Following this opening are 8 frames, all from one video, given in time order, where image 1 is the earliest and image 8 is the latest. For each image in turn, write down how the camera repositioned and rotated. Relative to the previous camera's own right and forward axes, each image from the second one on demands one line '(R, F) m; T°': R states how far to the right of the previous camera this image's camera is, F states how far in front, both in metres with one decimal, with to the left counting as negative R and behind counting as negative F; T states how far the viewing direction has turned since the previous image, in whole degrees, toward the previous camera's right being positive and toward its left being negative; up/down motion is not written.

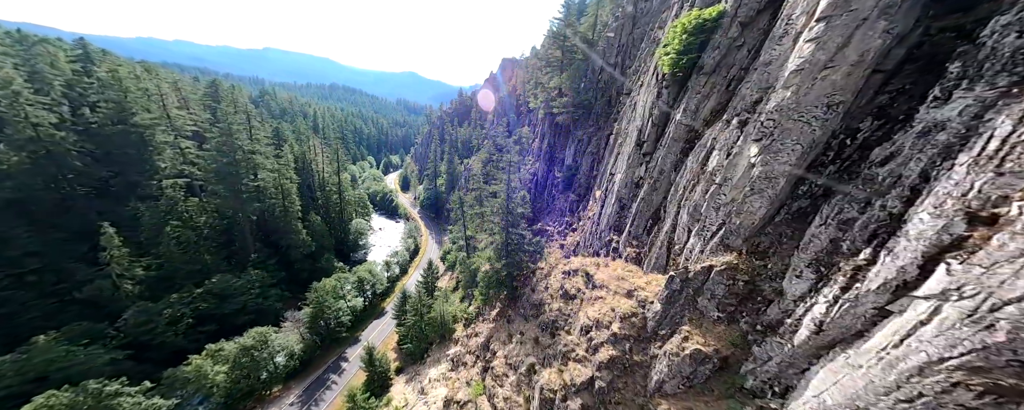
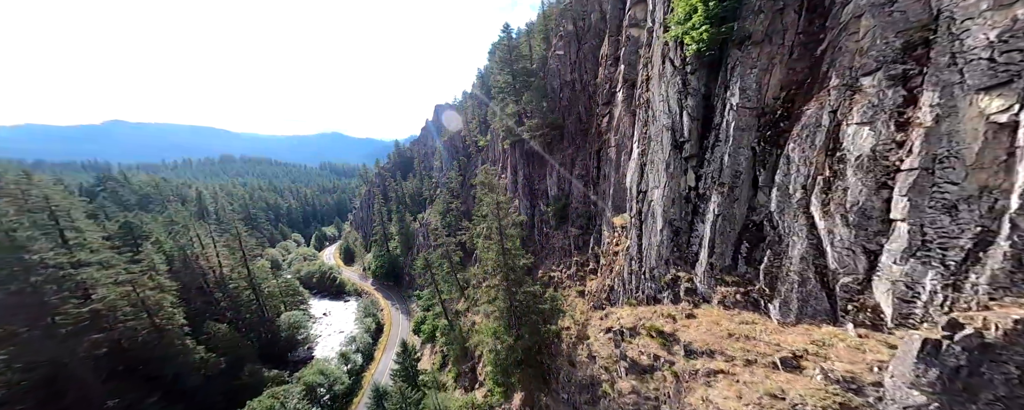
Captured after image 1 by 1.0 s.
(-4.1, +8.0) m; +11°
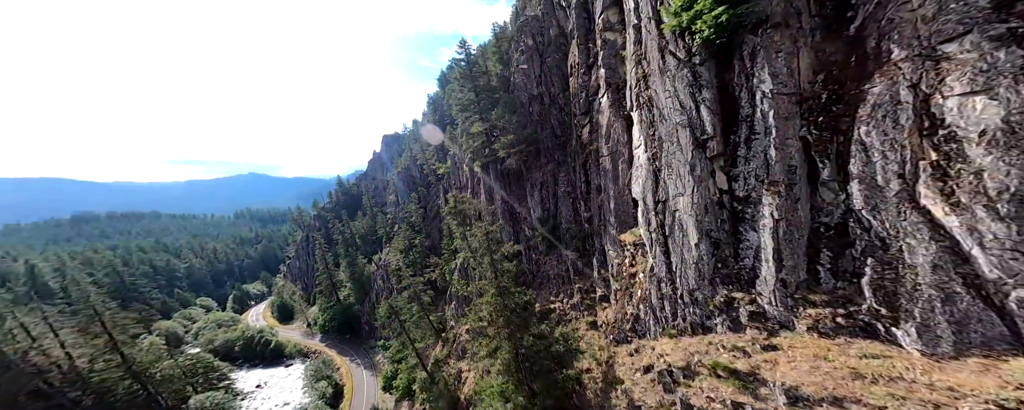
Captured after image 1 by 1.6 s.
(-2.3, +4.6) m; +9°
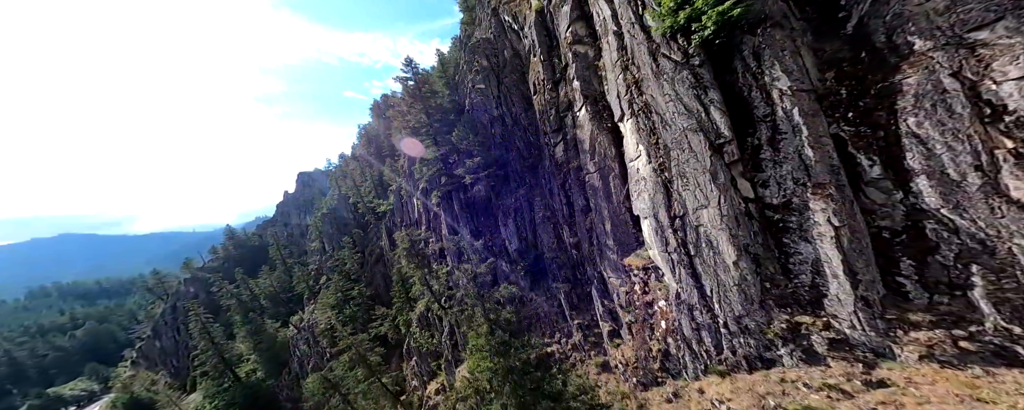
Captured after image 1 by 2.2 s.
(-2.4, +4.1) m; +11°
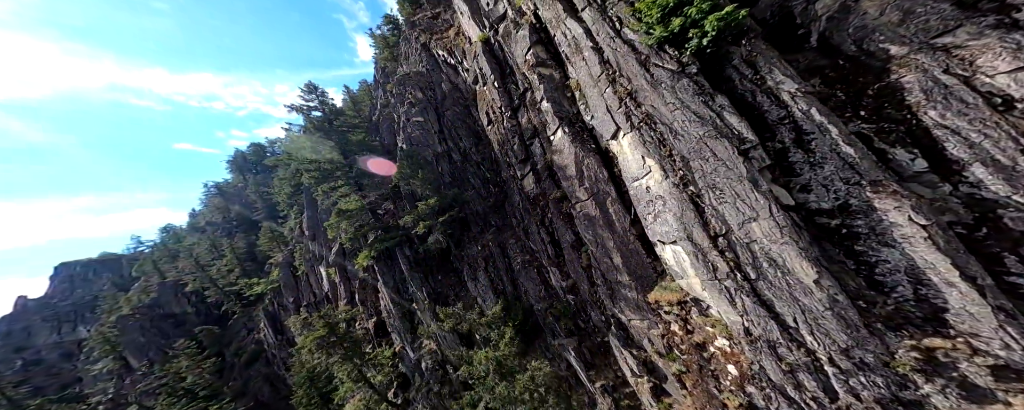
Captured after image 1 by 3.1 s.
(-3.5, +4.9) m; +16°
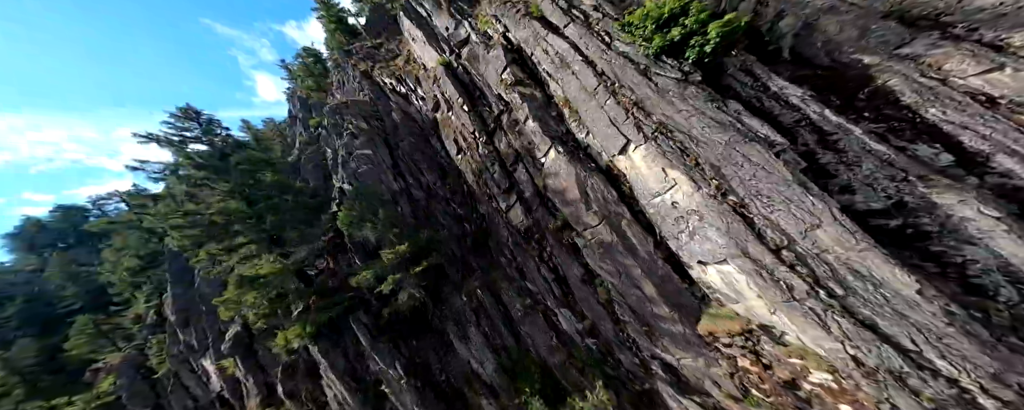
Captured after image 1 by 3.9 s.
(-3.6, +3.5) m; +13°
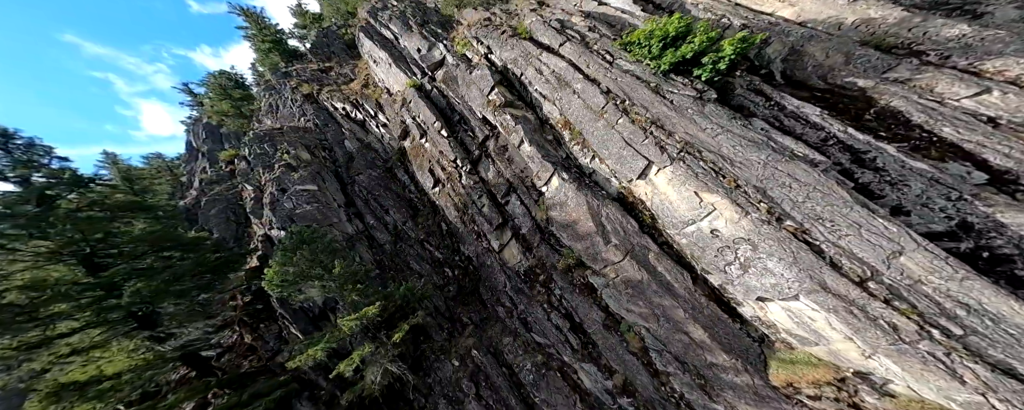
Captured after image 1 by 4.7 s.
(-3.0, +3.3) m; +10°
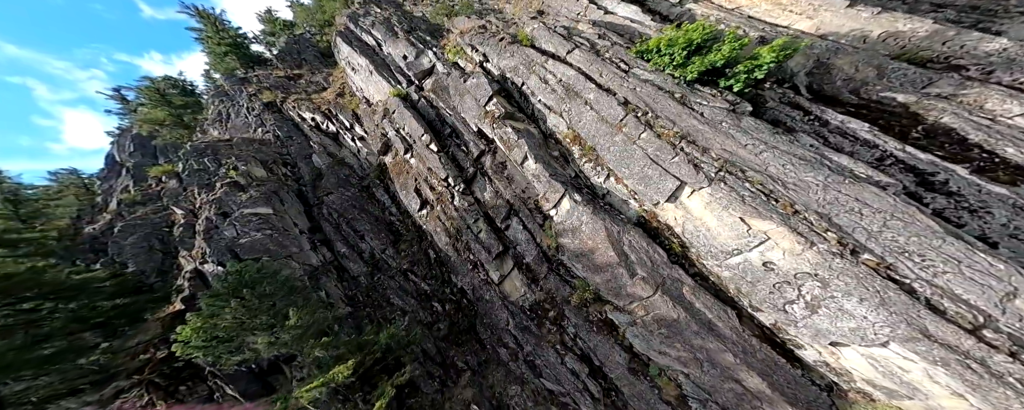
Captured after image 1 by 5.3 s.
(-1.2, +2.7) m; +4°
